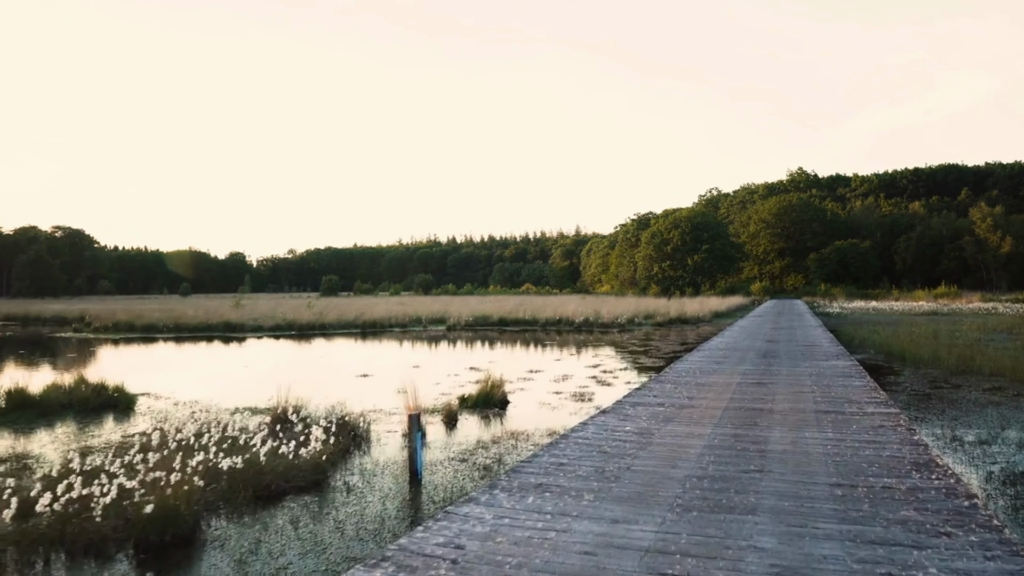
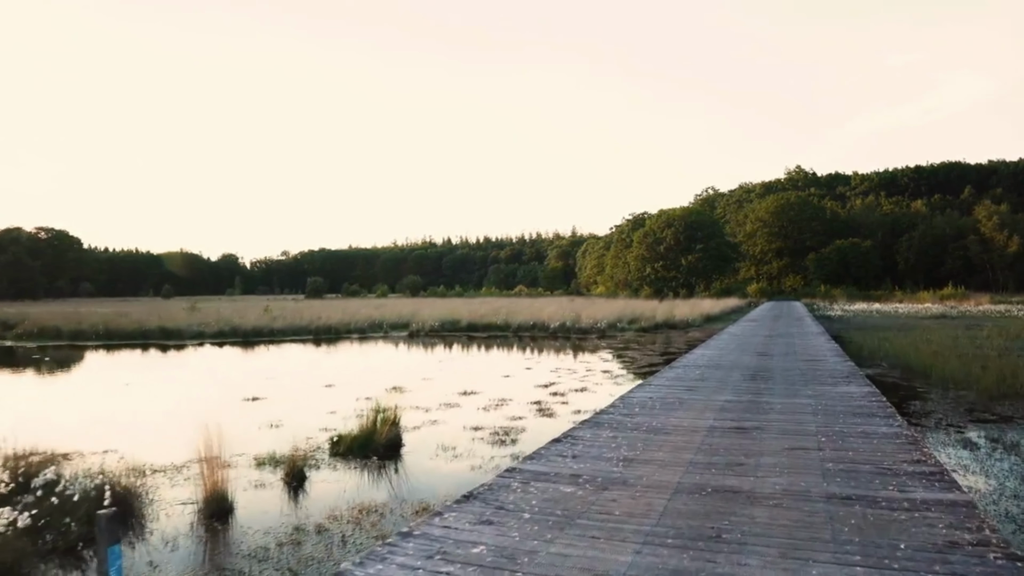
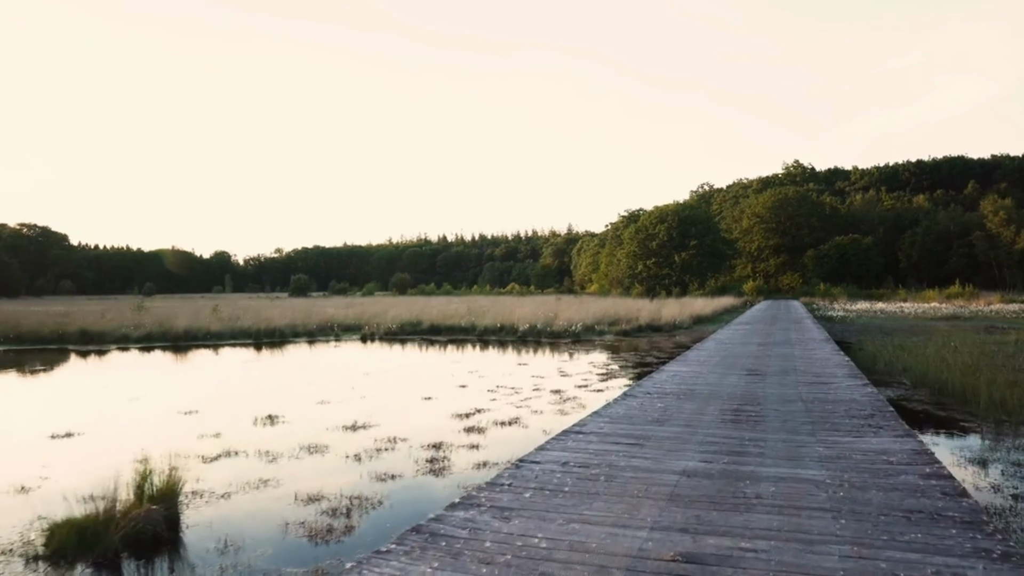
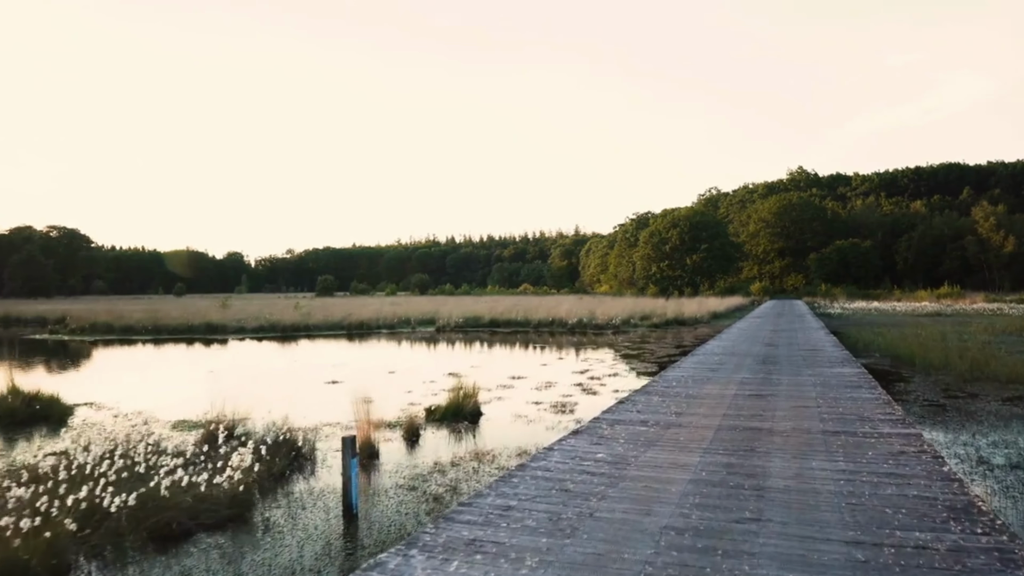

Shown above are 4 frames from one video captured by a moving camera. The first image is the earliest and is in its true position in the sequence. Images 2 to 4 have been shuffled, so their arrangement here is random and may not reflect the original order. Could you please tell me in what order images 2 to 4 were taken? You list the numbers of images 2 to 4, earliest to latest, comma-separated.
4, 2, 3
